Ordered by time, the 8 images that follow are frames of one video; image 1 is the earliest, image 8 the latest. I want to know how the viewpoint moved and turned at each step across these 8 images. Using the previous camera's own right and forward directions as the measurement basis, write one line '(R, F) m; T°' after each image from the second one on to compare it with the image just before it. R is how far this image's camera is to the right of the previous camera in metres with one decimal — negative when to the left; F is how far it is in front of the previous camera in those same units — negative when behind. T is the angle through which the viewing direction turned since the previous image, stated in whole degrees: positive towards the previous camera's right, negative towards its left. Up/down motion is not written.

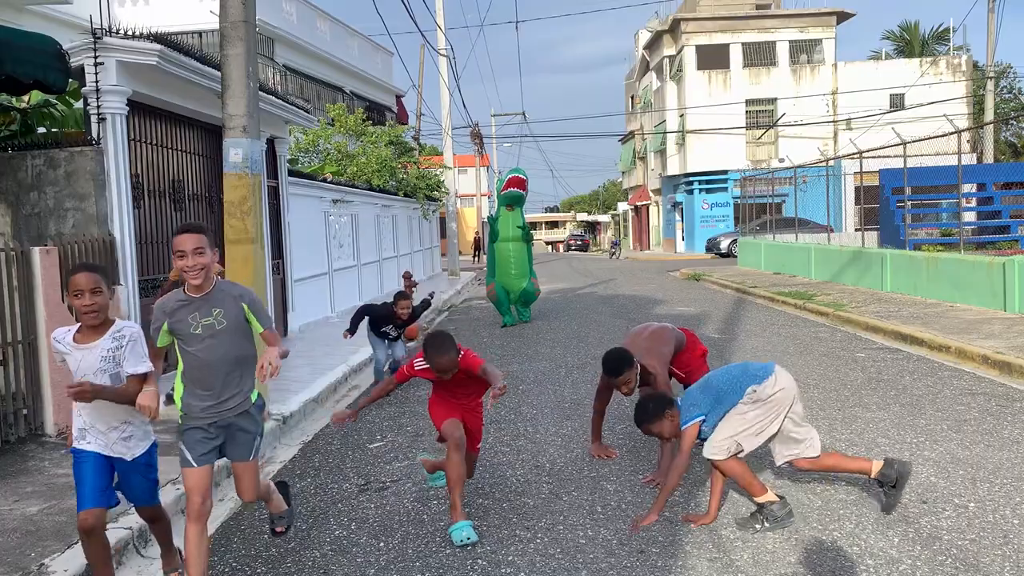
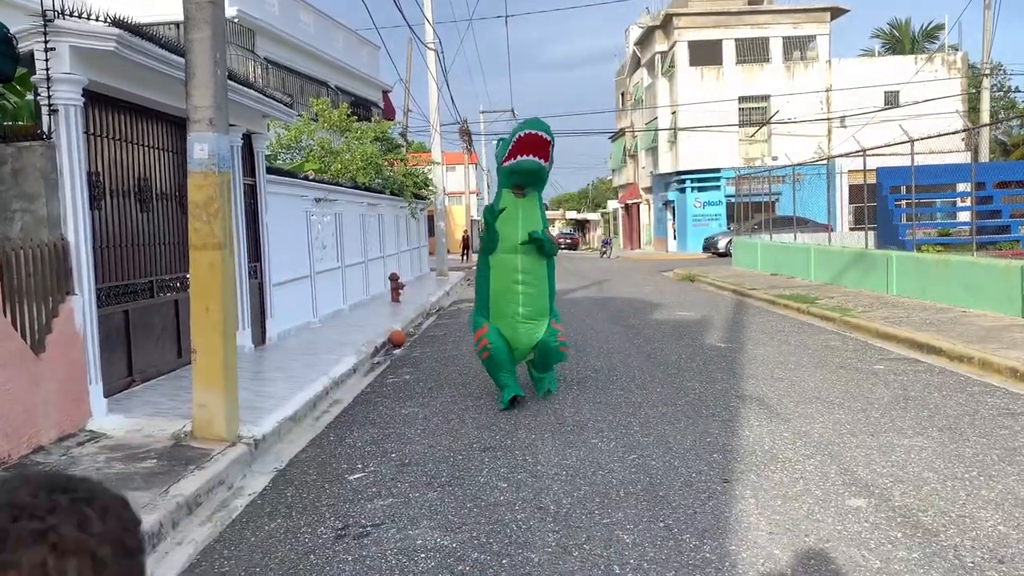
(-0.1, +0.6) m; +1°
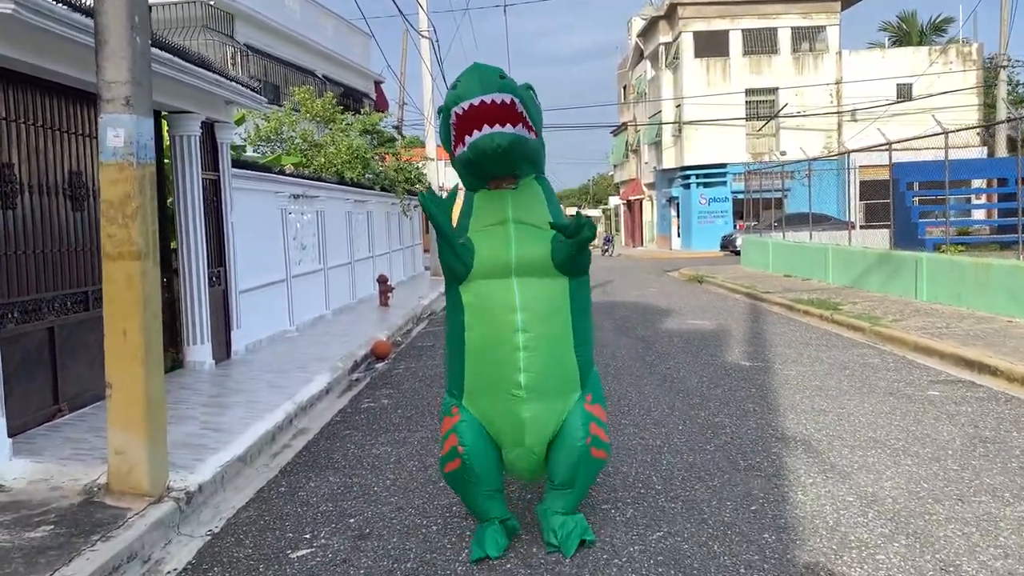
(0.0, +1.1) m; 0°
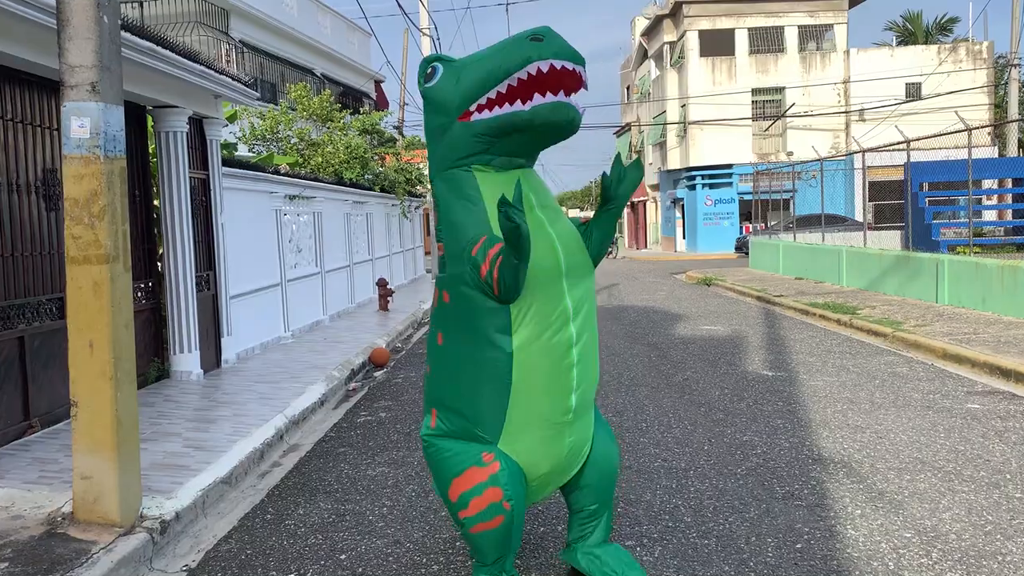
(0.0, +0.5) m; 0°
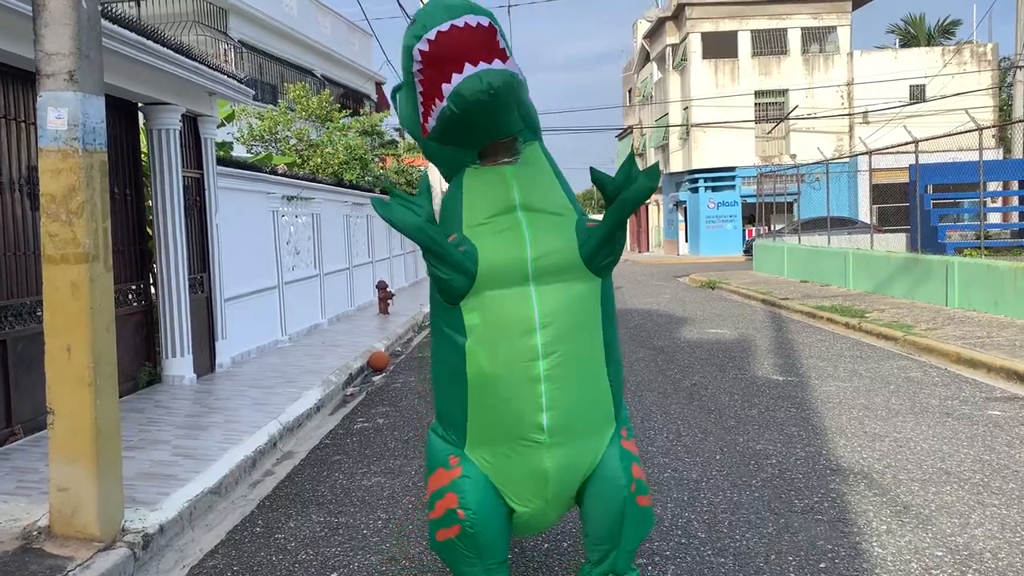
(0.0, +0.2) m; 0°
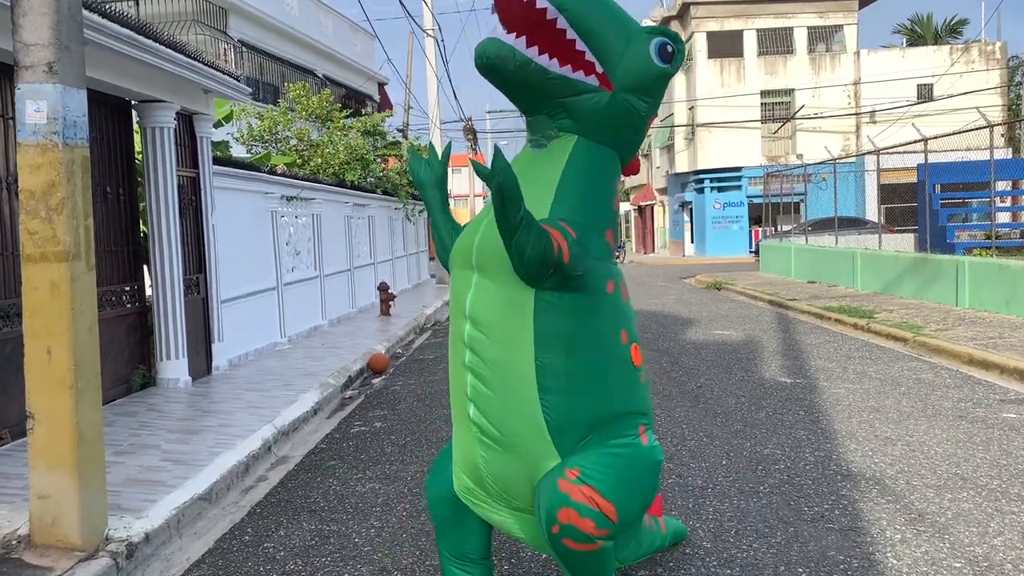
(0.0, +0.2) m; 0°
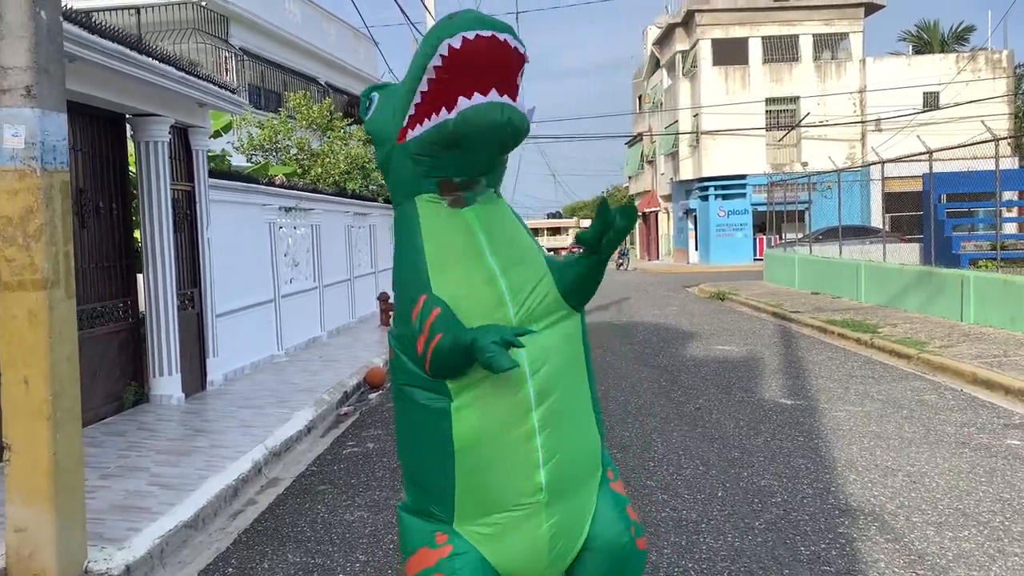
(+0.1, +0.1) m; 0°
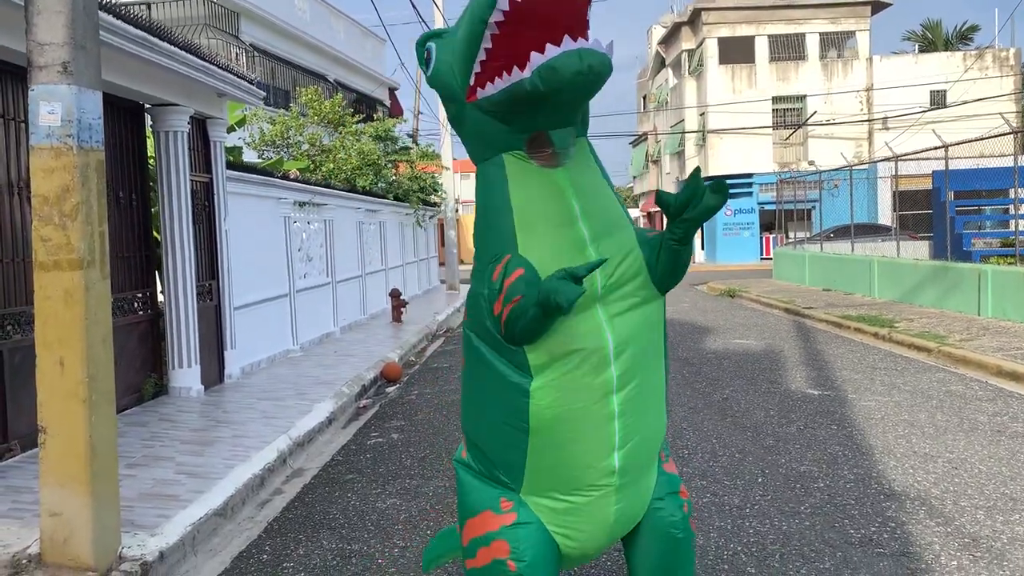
(-0.2, +0.1) m; 0°
